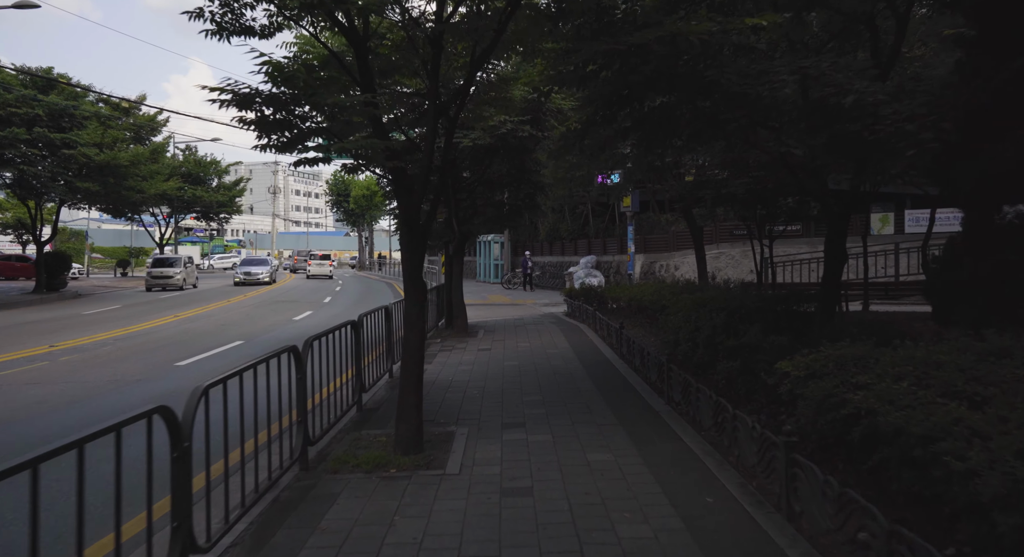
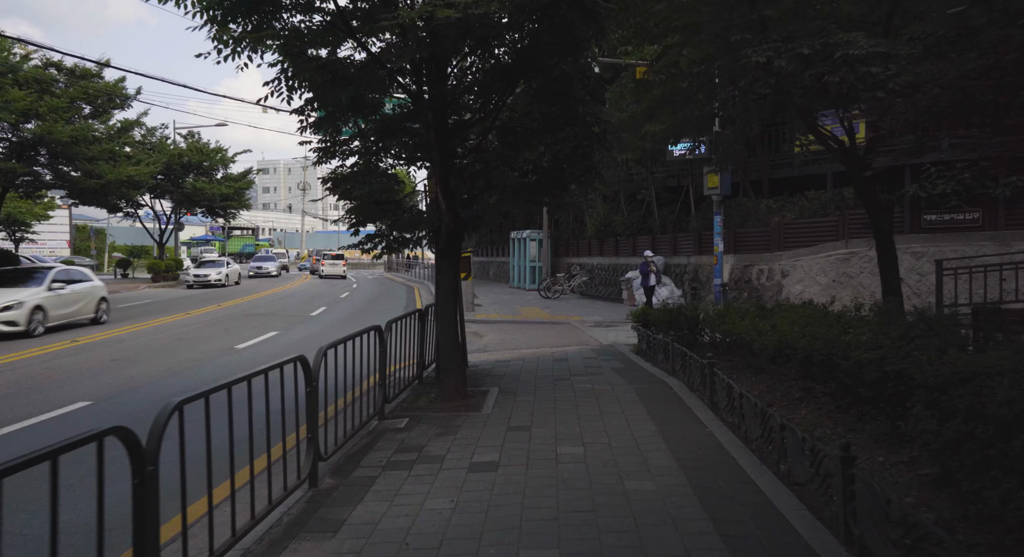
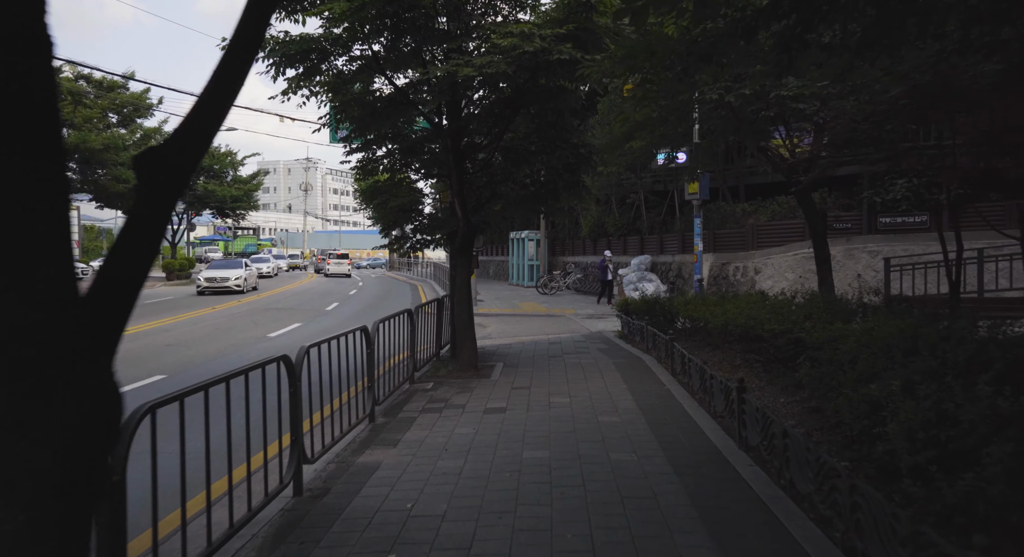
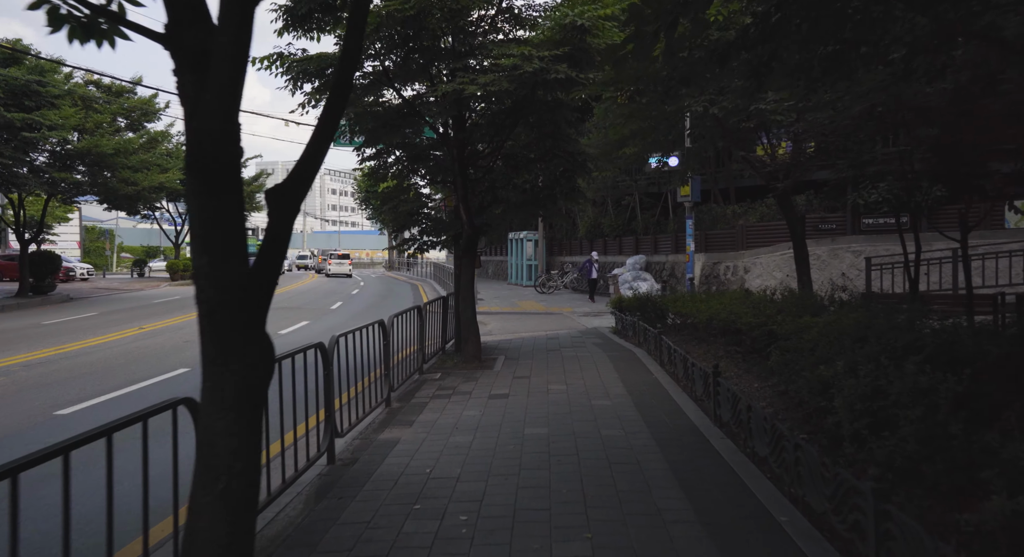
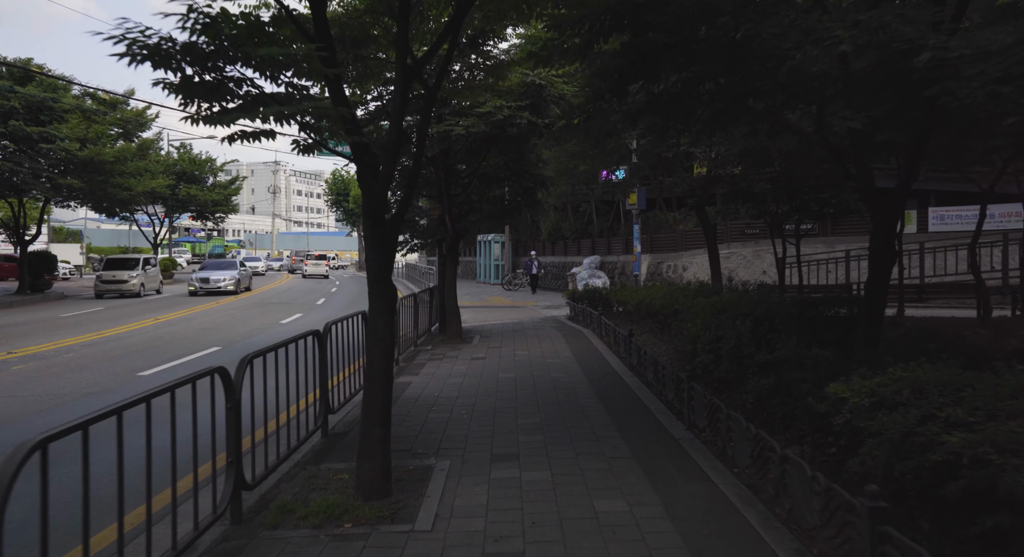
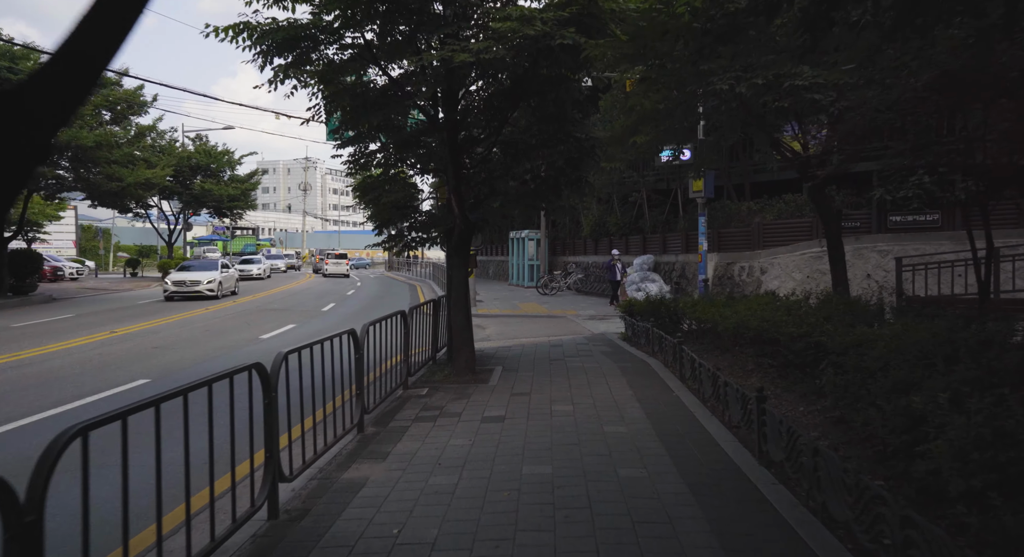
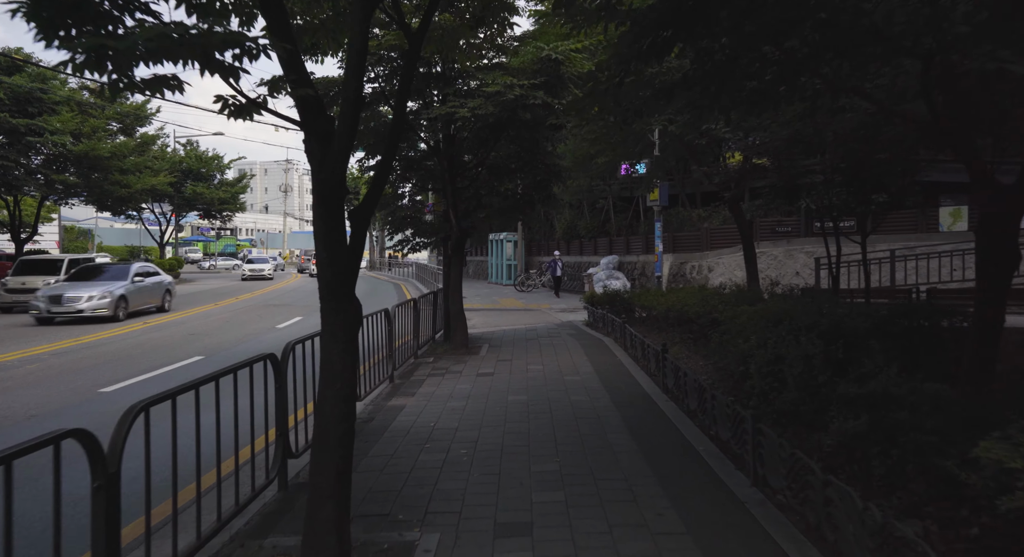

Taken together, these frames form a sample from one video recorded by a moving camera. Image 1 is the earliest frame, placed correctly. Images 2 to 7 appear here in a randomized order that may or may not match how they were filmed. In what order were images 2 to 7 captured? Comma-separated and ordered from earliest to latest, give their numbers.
5, 7, 4, 3, 6, 2
